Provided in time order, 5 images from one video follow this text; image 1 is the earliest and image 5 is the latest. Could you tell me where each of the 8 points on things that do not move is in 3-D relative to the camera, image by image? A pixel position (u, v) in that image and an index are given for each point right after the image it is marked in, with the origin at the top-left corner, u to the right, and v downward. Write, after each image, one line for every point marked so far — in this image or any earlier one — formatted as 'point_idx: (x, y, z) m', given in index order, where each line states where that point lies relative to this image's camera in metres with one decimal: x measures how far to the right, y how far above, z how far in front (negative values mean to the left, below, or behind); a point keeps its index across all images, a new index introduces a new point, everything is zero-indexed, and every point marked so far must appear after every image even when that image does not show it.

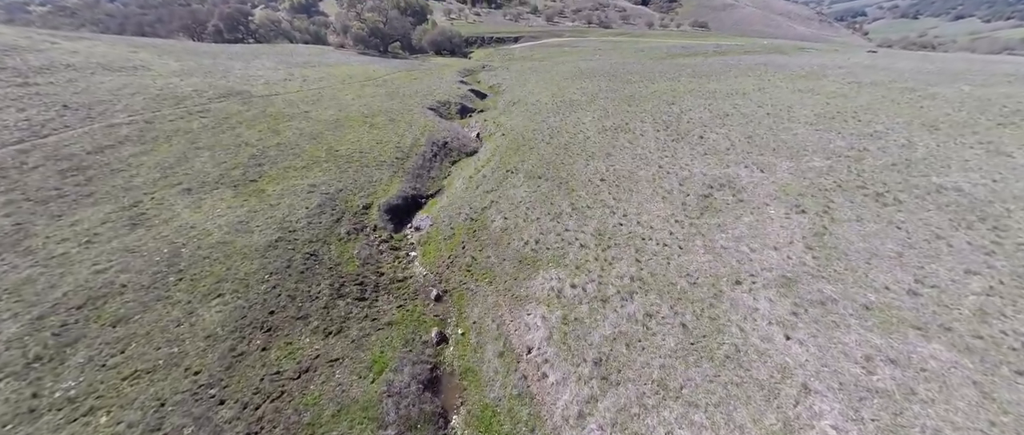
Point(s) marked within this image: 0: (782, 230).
0: (+13.2, -0.6, +17.7) m
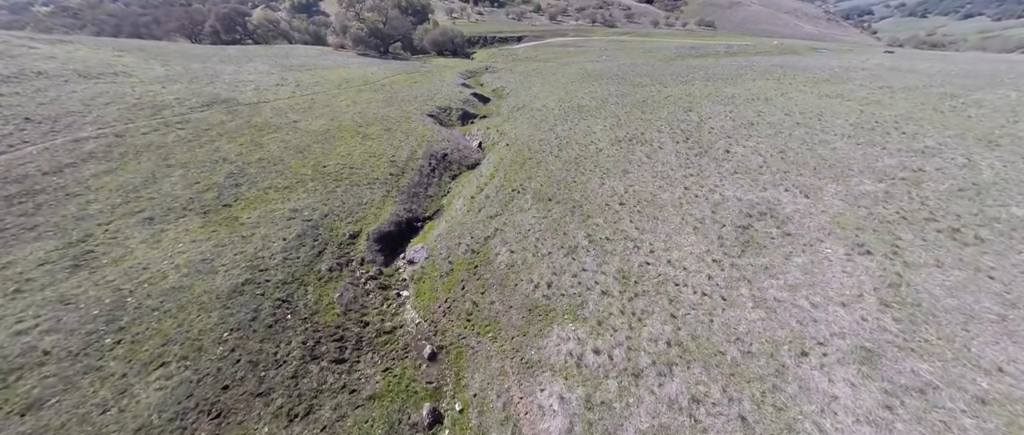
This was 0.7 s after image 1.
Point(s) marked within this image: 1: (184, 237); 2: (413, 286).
0: (+13.5, -2.5, +14.7) m
1: (-17.2, -1.0, +18.9) m
2: (-5.1, -3.6, +18.8) m
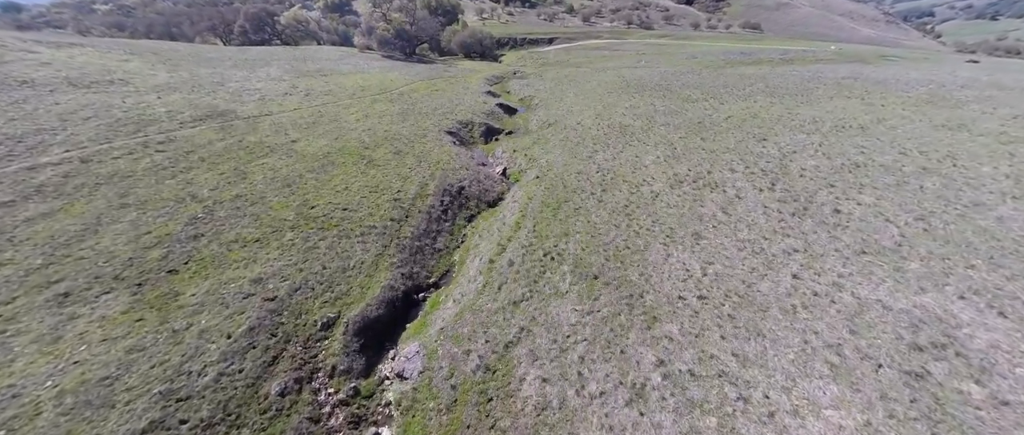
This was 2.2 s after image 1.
0: (+14.3, -7.1, +7.6) m
1: (-16.0, -4.4, +13.8) m
2: (-4.1, -7.4, +13.0) m
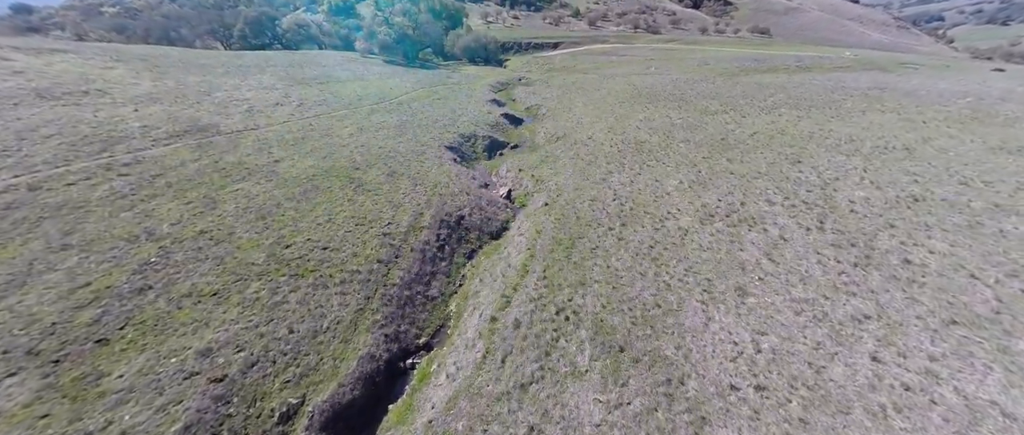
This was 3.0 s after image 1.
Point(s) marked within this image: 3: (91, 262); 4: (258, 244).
0: (+14.5, -9.5, +4.2) m
1: (-15.8, -6.5, +10.7) m
2: (-3.9, -9.6, +9.7) m
3: (-20.0, -2.1, +17.2) m
4: (-13.8, -1.5, +19.7) m
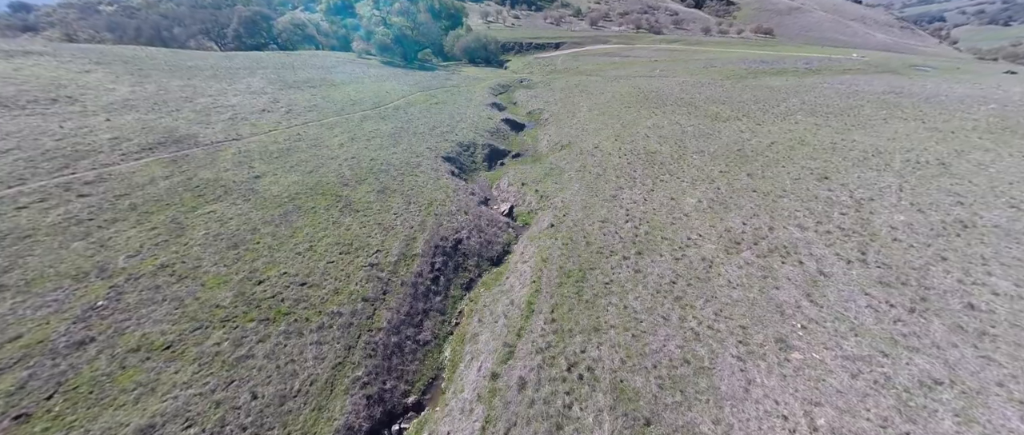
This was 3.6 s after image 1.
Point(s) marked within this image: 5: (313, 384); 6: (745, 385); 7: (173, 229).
0: (+14.6, -11.1, +1.9) m
1: (-15.6, -8.1, +8.3) m
2: (-3.7, -11.2, +7.4) m
3: (-19.8, -3.6, +14.8) m
4: (-13.7, -3.0, +17.3) m
5: (-7.5, -6.2, +13.8) m
6: (+8.3, -5.9, +13.0) m
7: (-18.8, -0.6, +20.0) m
